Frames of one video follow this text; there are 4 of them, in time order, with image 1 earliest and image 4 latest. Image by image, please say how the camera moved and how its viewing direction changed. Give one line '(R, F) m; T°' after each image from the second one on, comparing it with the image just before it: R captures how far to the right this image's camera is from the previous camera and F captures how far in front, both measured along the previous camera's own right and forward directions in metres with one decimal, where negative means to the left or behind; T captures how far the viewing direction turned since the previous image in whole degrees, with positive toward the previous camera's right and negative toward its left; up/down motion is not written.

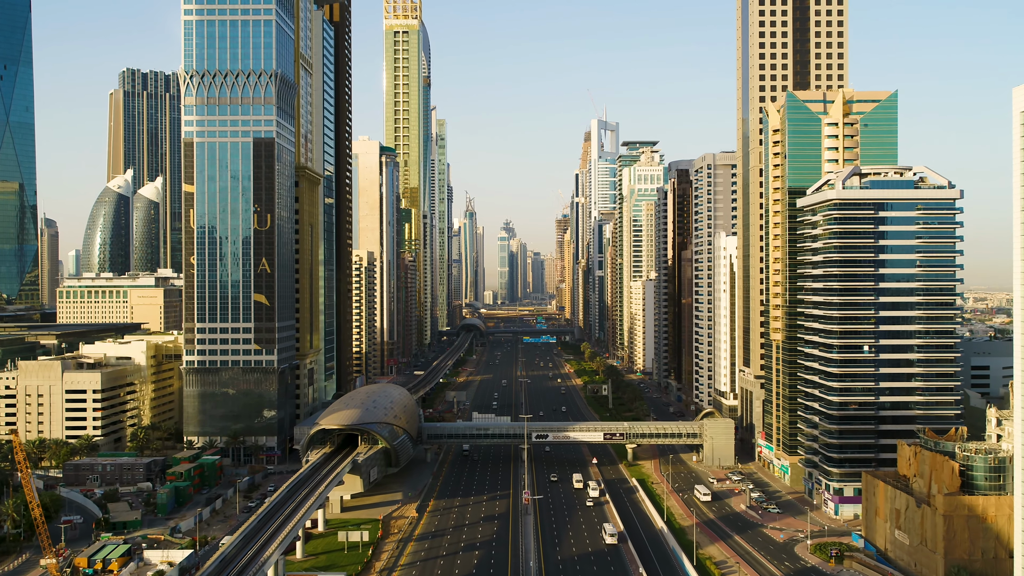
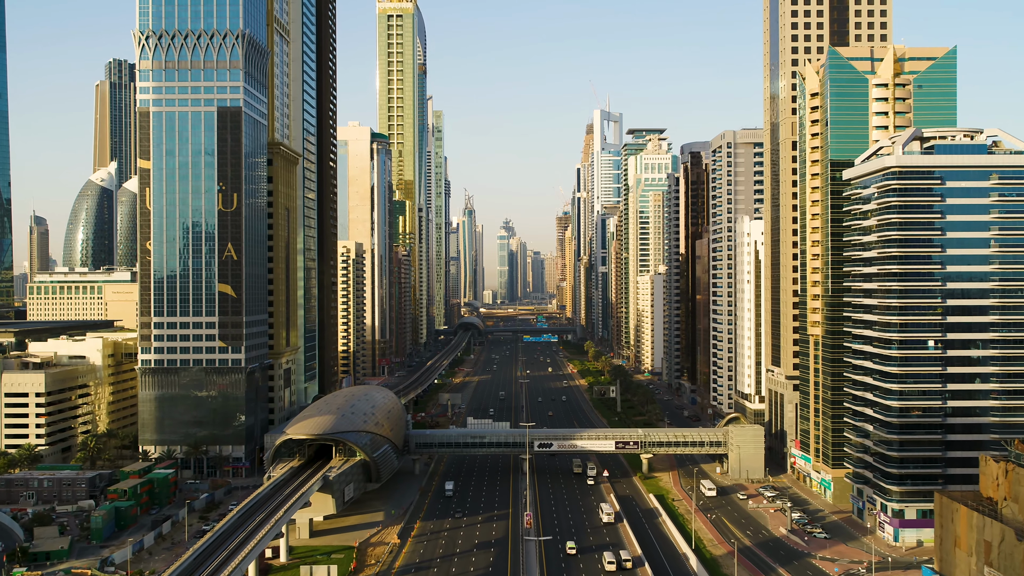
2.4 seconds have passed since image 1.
(+0.1, +15.7) m; 0°
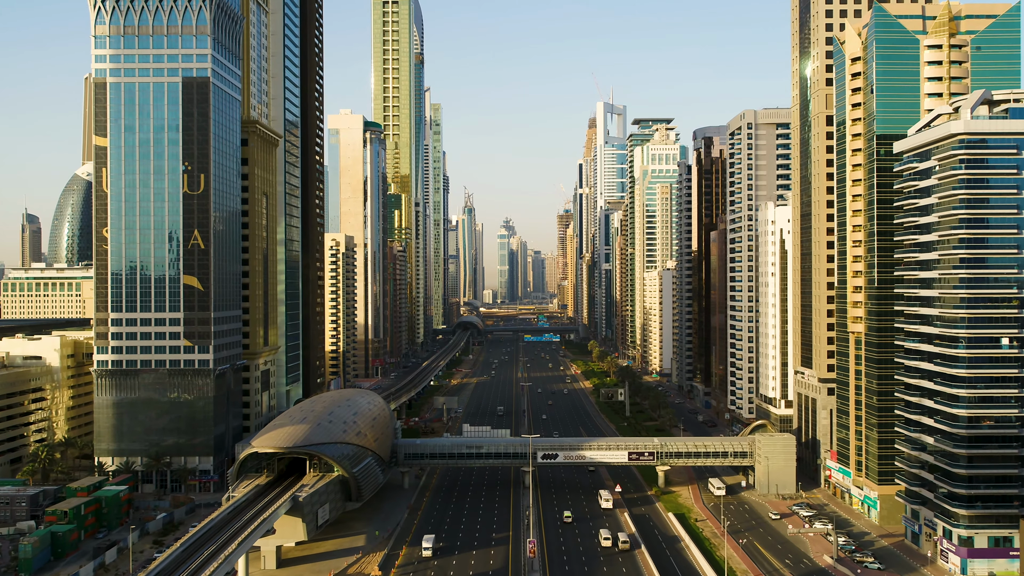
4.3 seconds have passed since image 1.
(0.0, +12.6) m; 0°
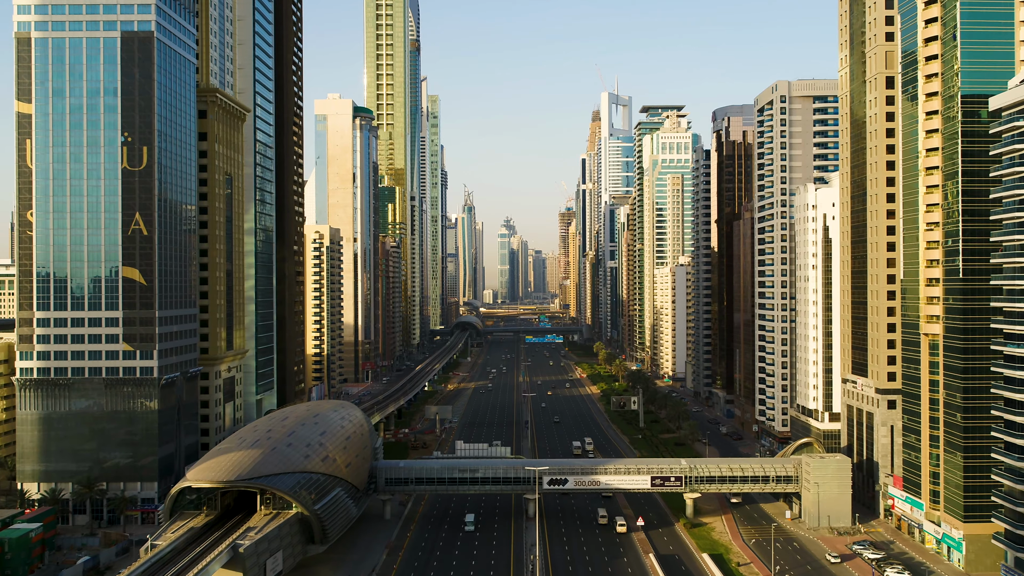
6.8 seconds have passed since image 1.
(0.0, +16.5) m; 0°
